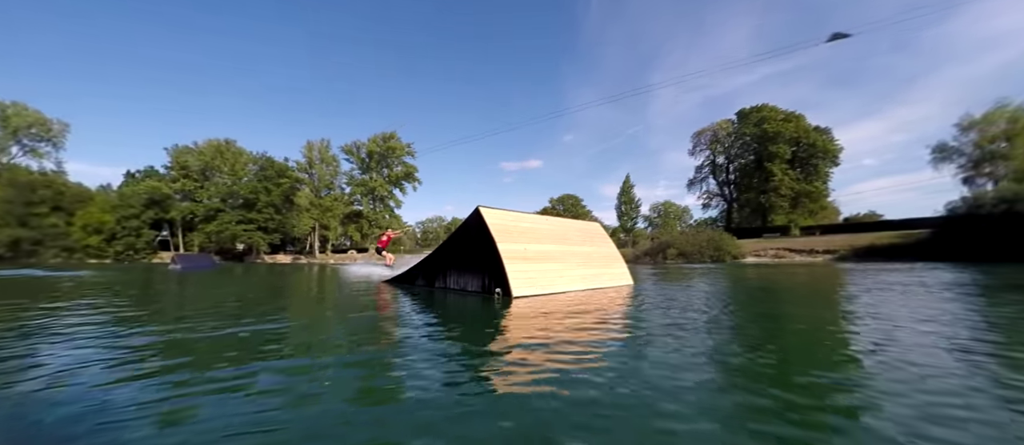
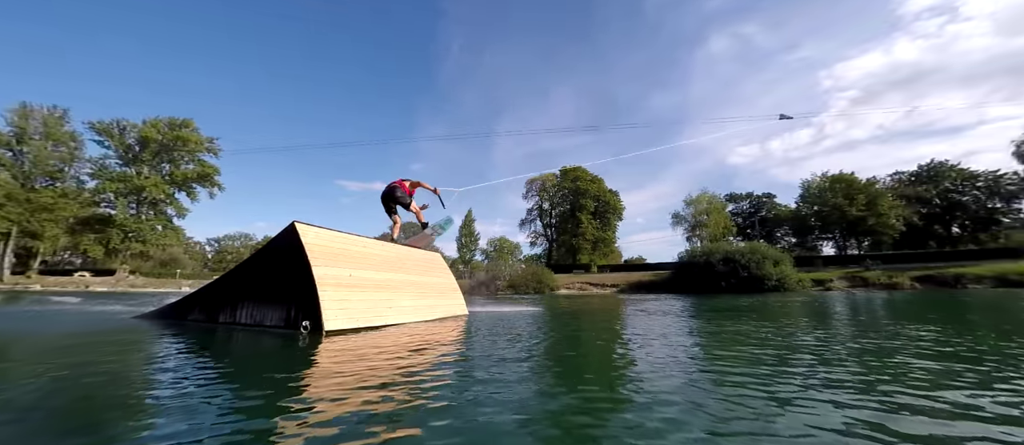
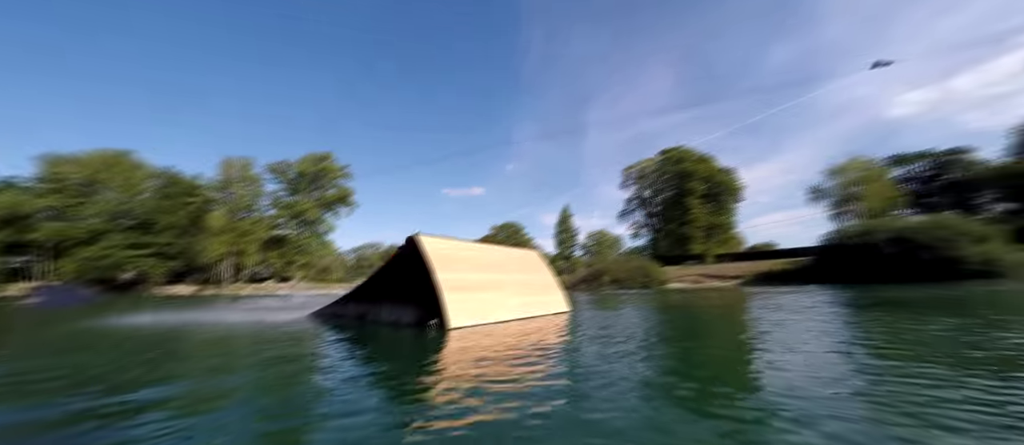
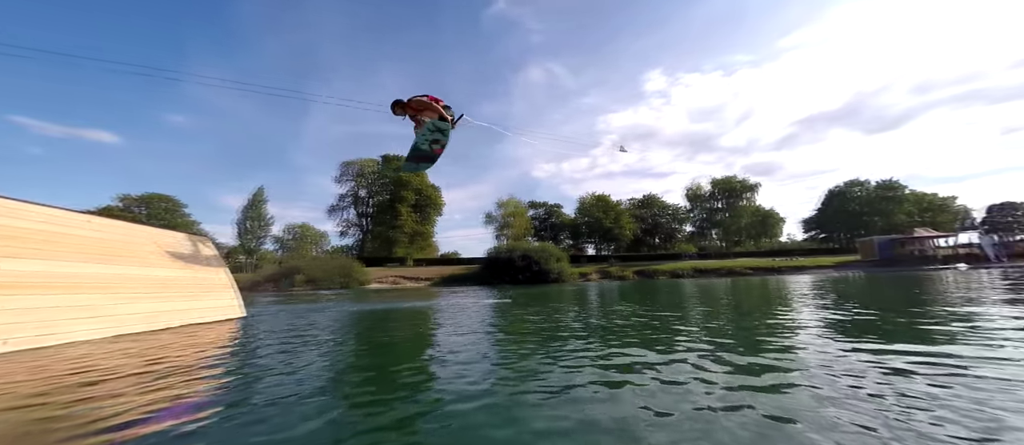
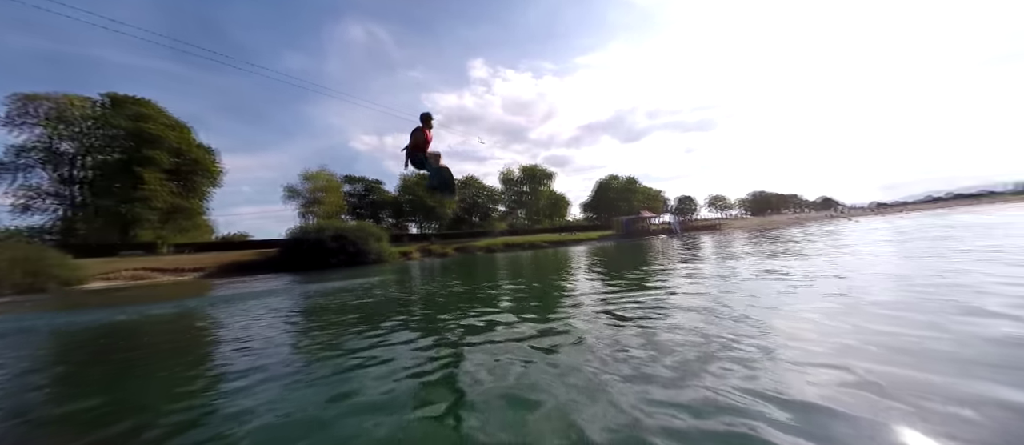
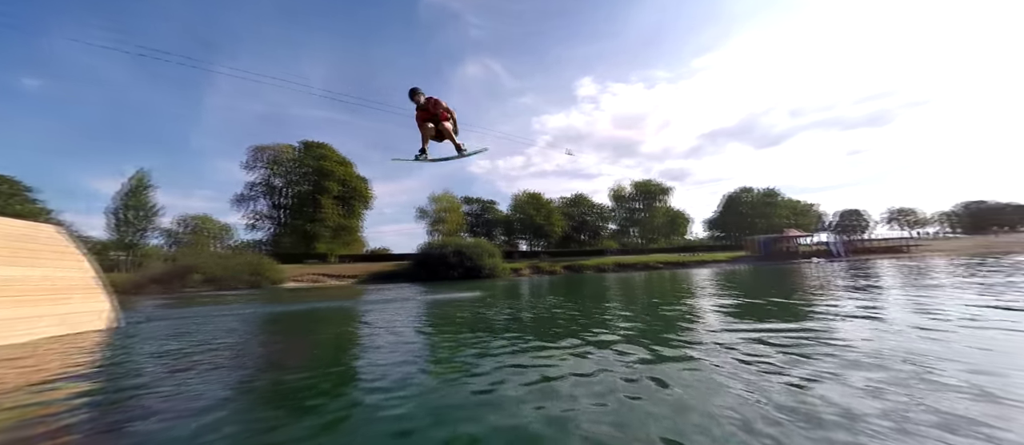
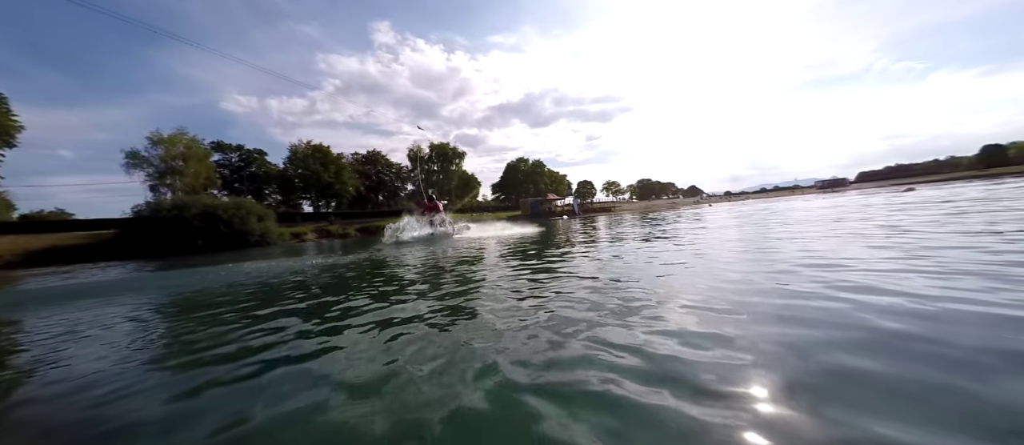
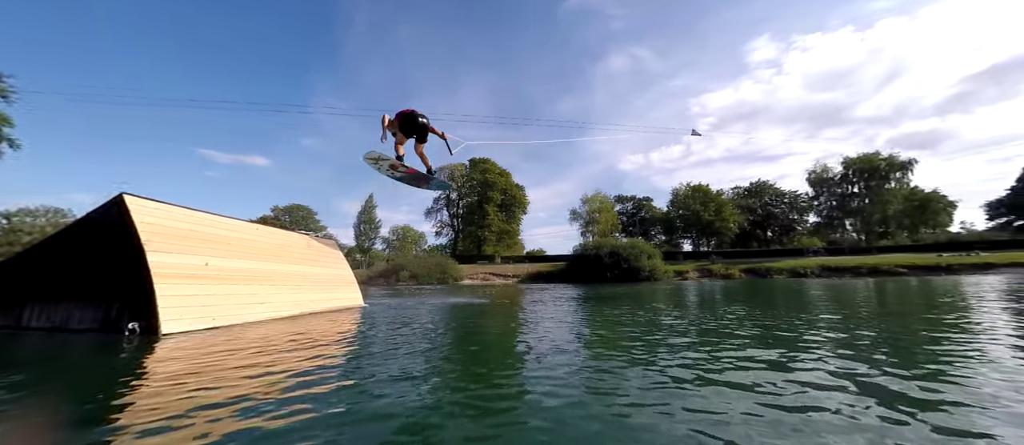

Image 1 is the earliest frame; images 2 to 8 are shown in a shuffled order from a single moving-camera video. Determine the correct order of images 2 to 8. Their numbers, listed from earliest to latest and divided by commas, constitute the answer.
3, 2, 8, 4, 6, 5, 7
